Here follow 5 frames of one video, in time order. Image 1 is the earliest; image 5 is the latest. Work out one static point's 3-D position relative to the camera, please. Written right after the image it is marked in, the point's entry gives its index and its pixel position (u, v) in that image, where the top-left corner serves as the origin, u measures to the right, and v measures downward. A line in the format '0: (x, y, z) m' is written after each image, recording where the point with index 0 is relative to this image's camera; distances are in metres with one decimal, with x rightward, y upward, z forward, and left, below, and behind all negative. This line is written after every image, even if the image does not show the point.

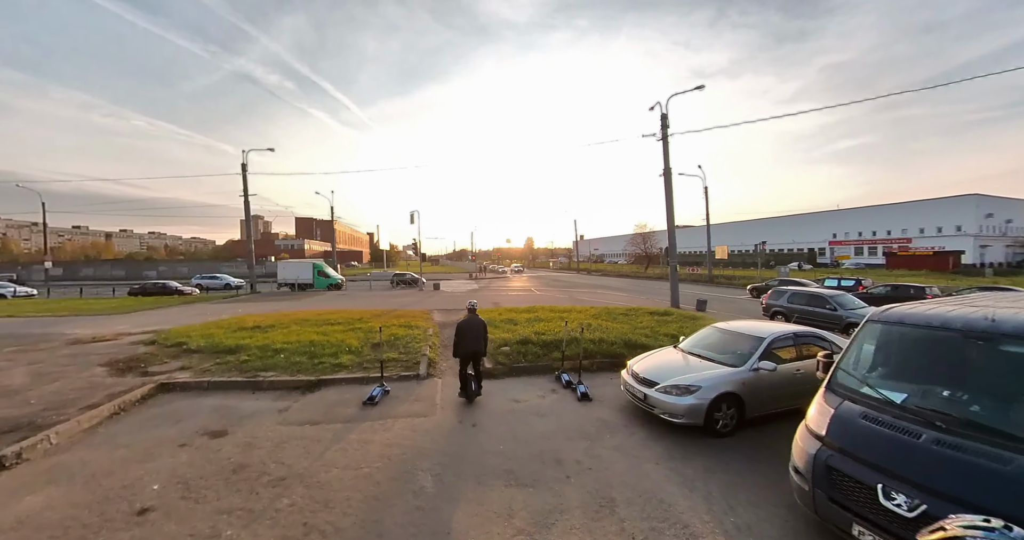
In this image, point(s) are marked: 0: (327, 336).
0: (-5.0, -1.8, +10.0) m
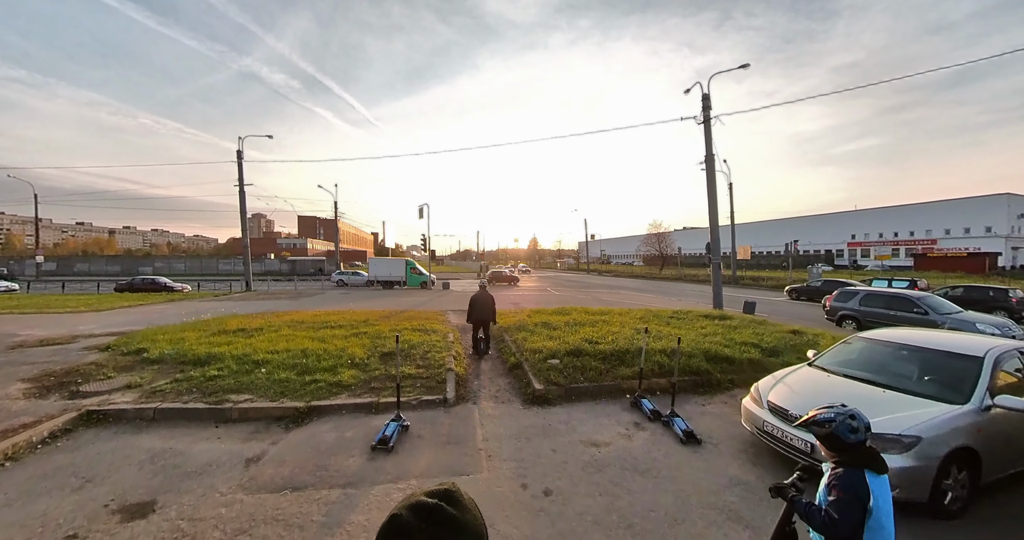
0: (-4.1, -1.6, +8.0) m
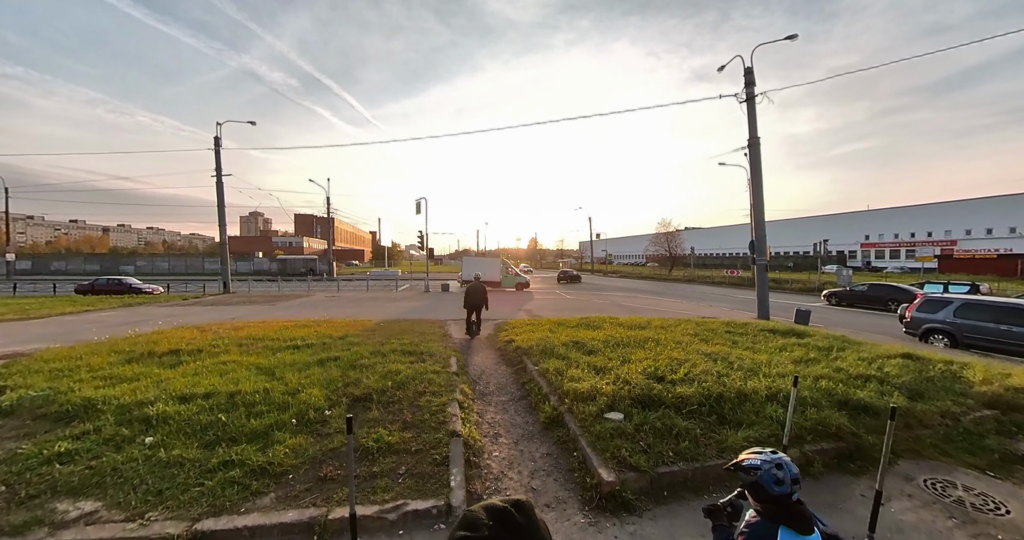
0: (-3.6, -1.6, +5.6) m
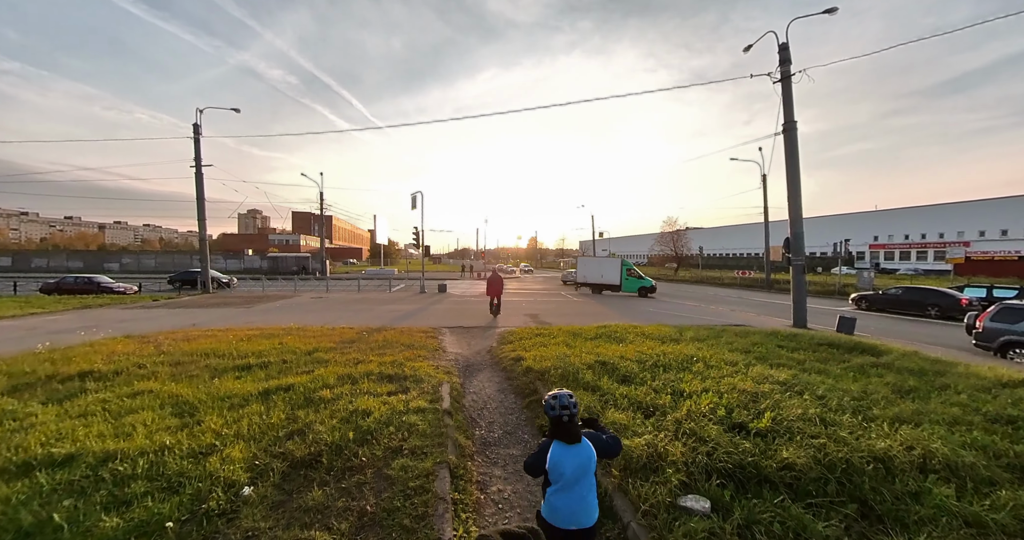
0: (-3.4, -1.6, +3.9) m
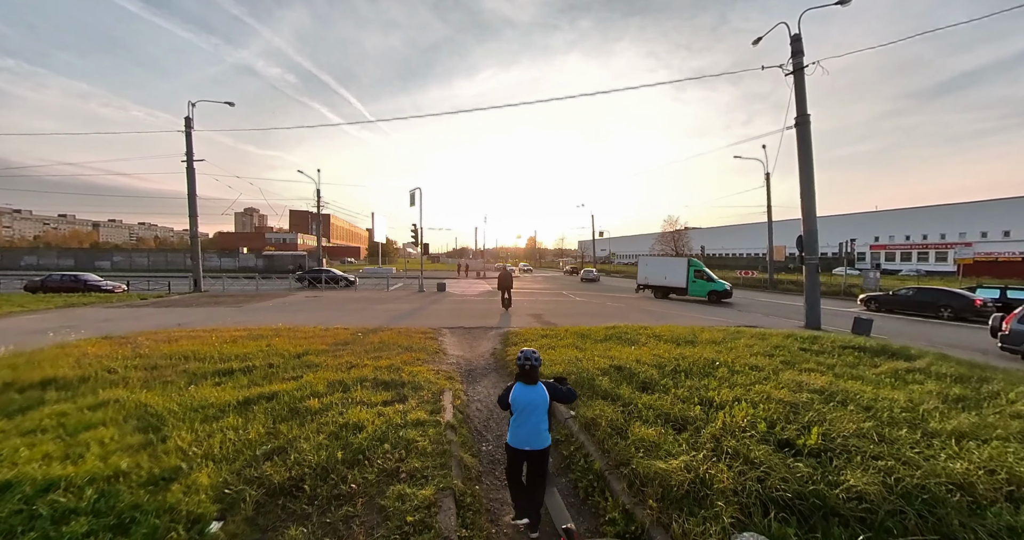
0: (-3.3, -1.6, +3.4) m
